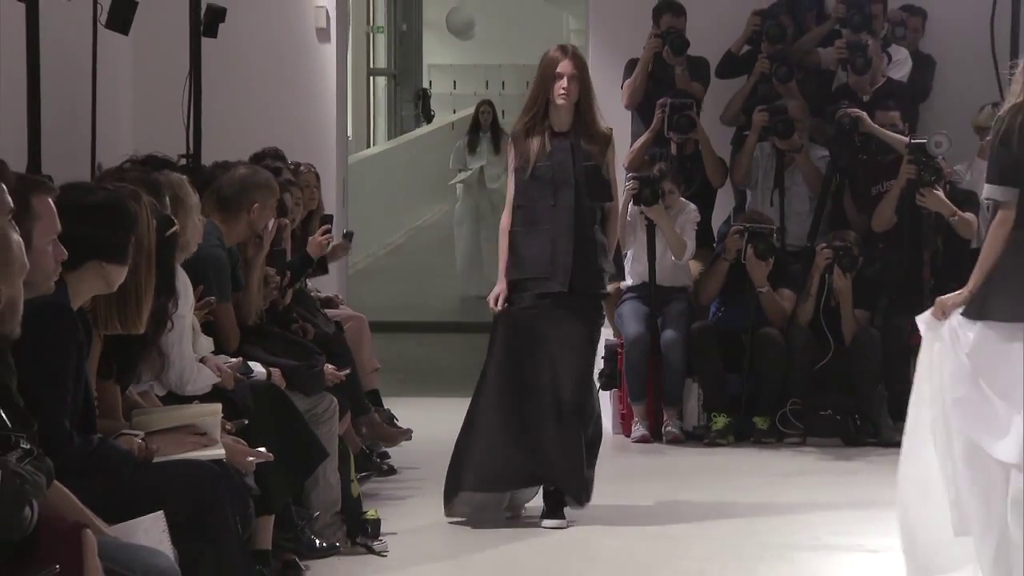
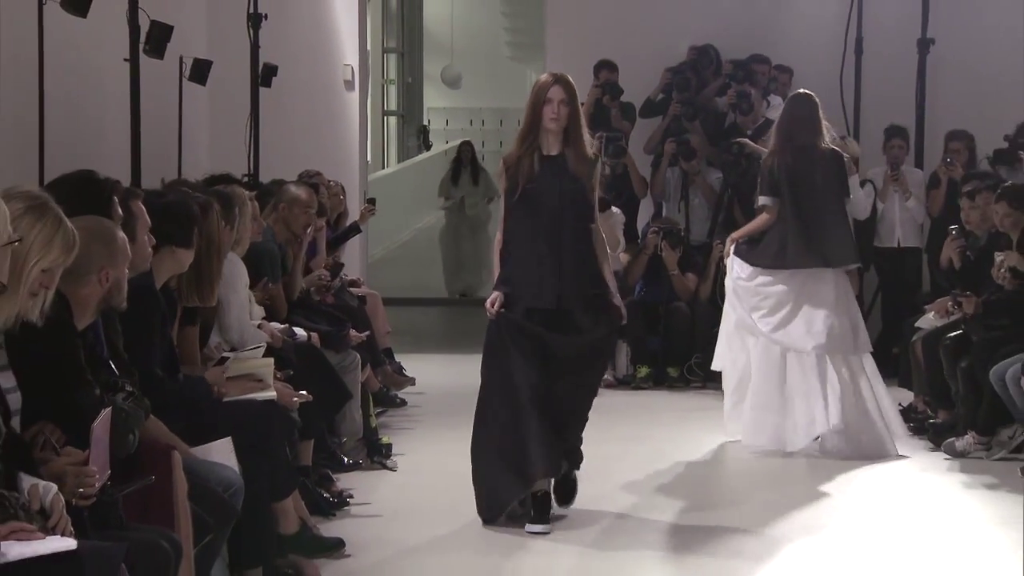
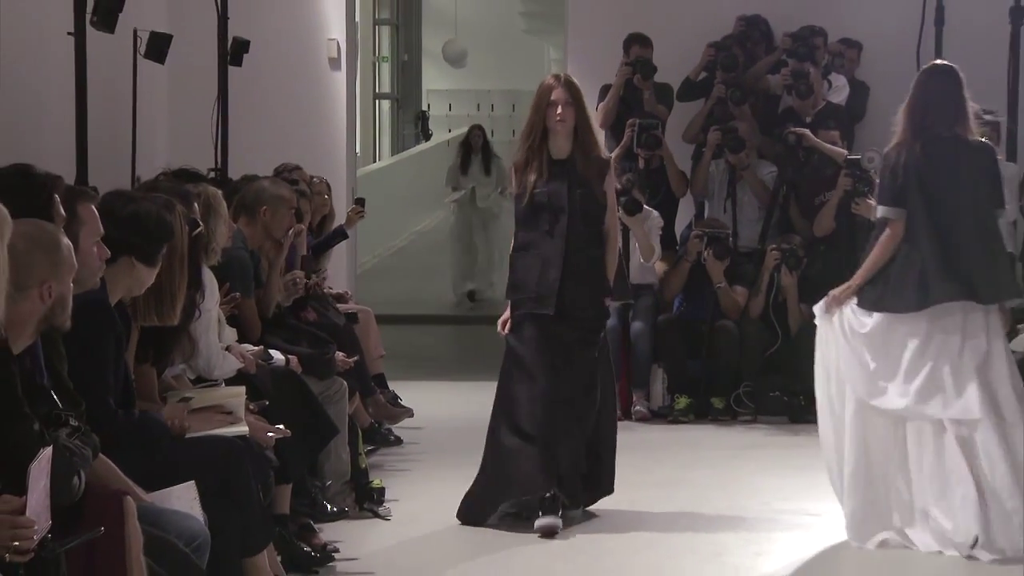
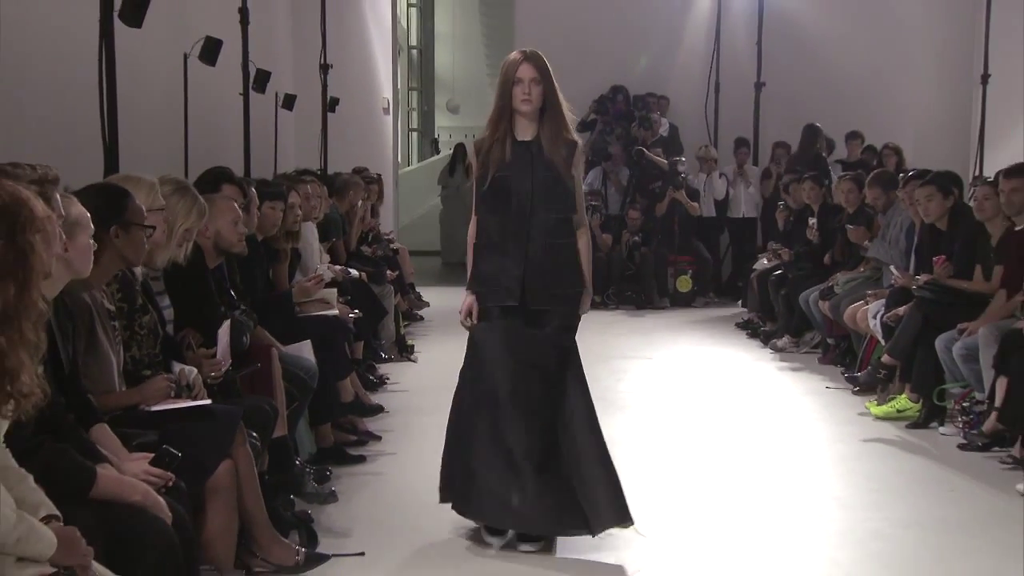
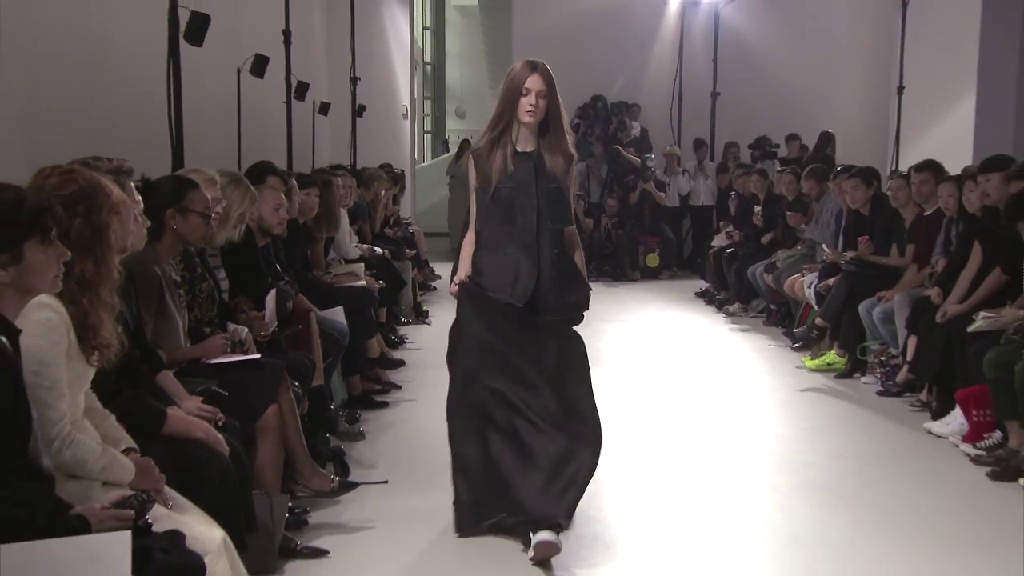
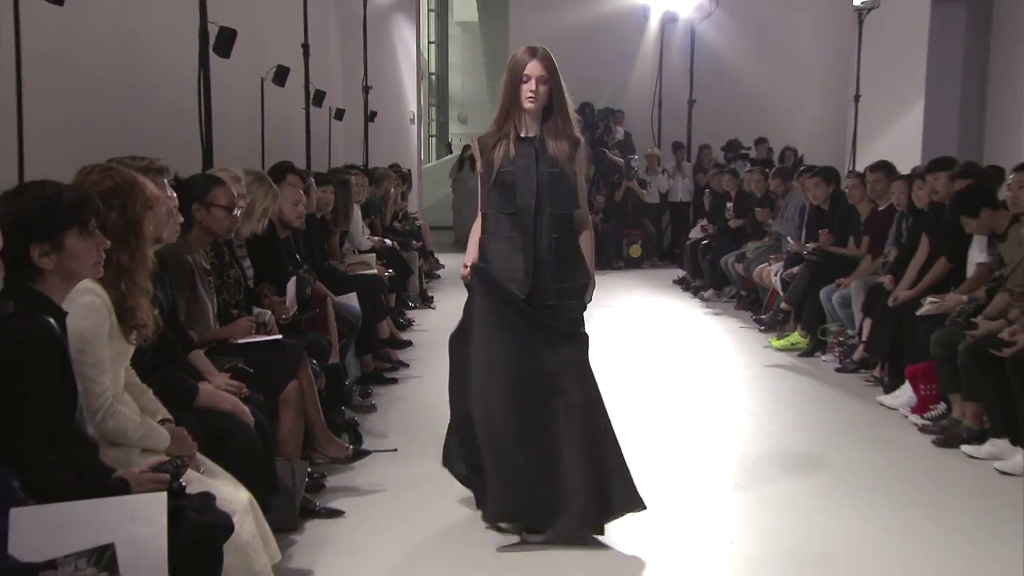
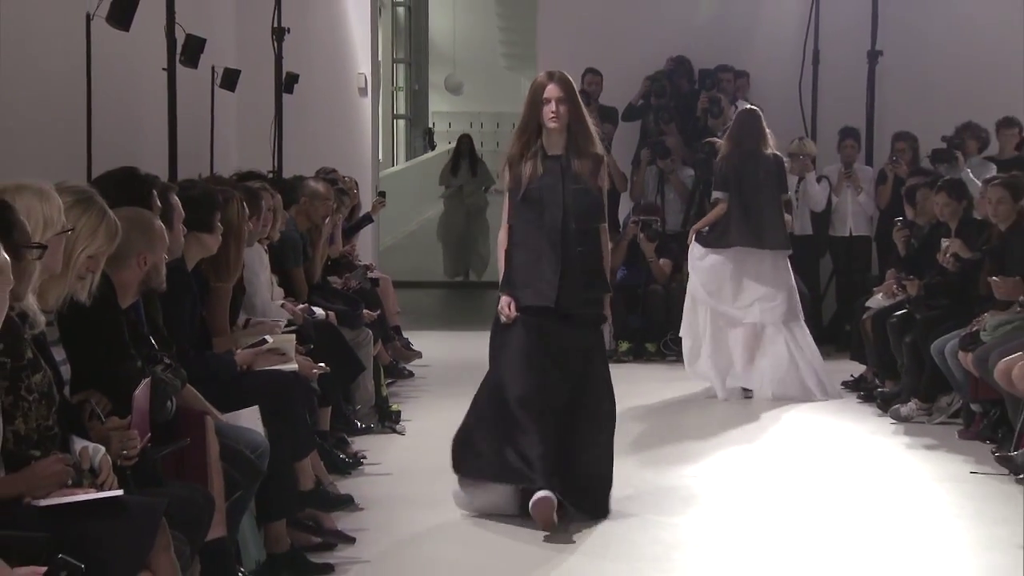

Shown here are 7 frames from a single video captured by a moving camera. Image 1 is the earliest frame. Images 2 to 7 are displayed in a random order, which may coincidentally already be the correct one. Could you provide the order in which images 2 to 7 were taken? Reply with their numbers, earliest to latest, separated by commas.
3, 2, 7, 4, 5, 6
